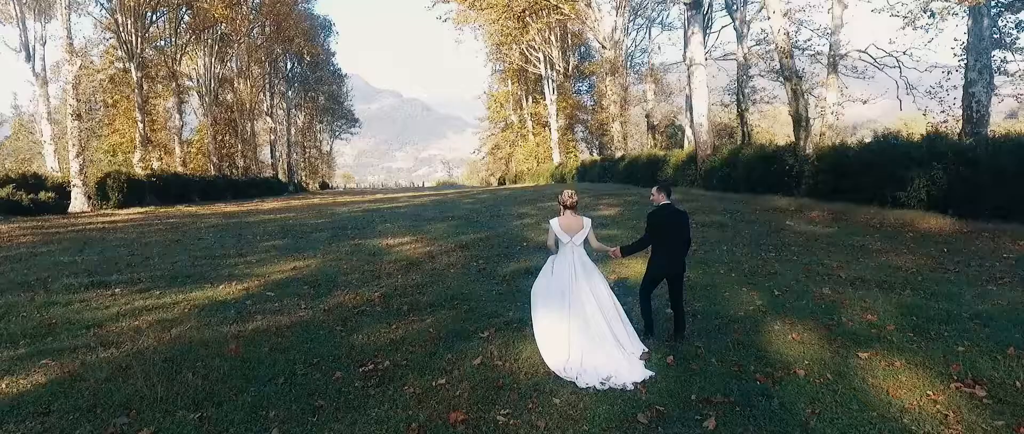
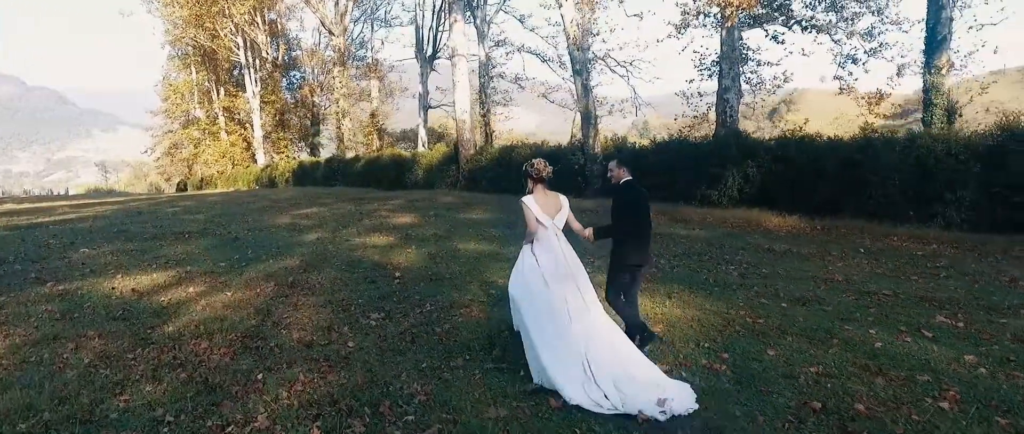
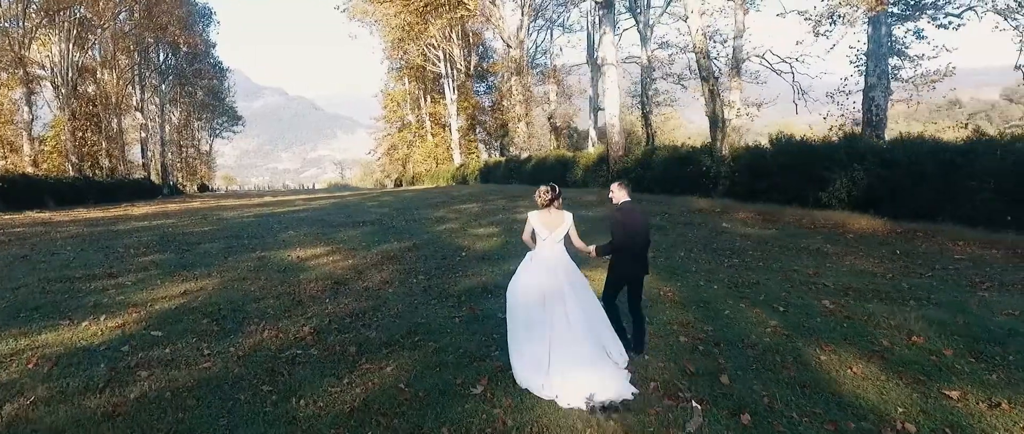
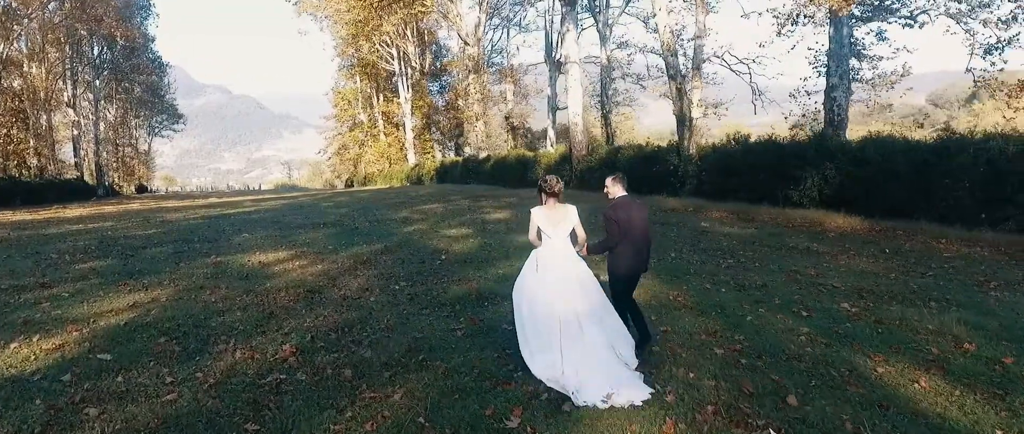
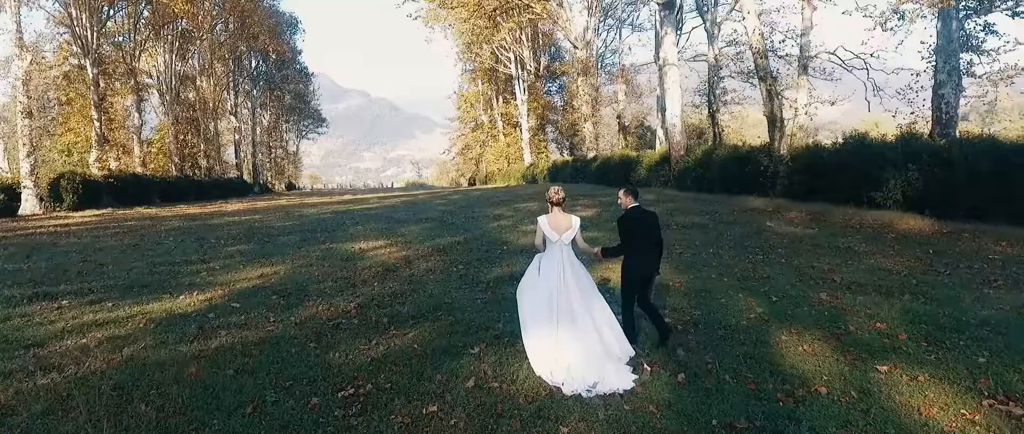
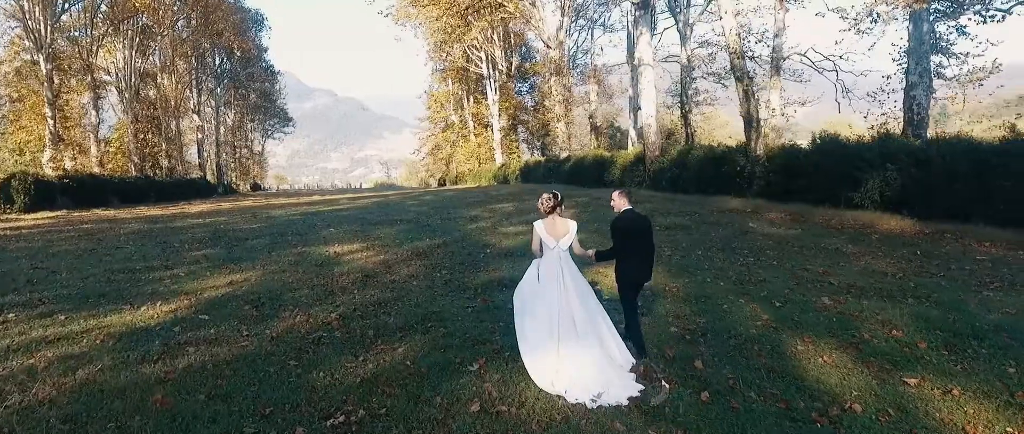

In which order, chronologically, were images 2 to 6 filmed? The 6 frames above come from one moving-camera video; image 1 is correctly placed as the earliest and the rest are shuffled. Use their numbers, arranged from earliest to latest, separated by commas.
5, 6, 3, 4, 2
